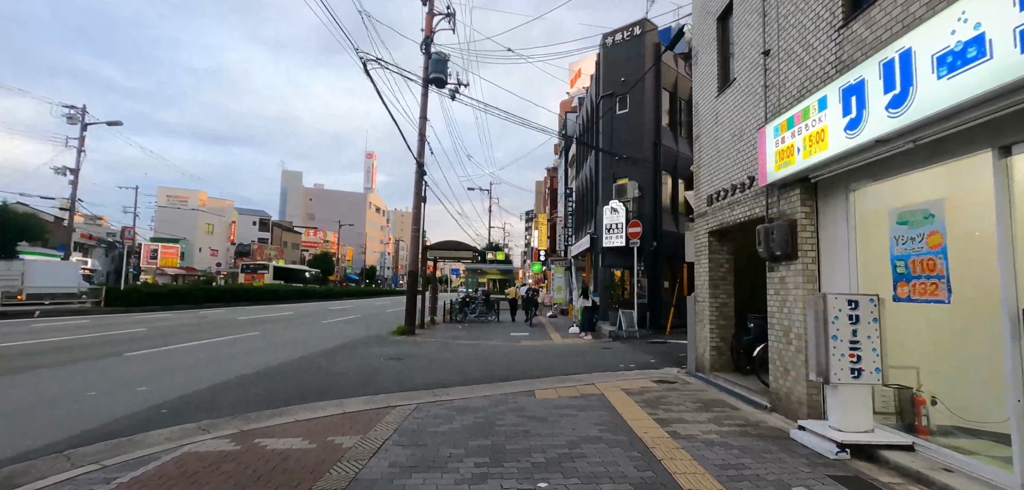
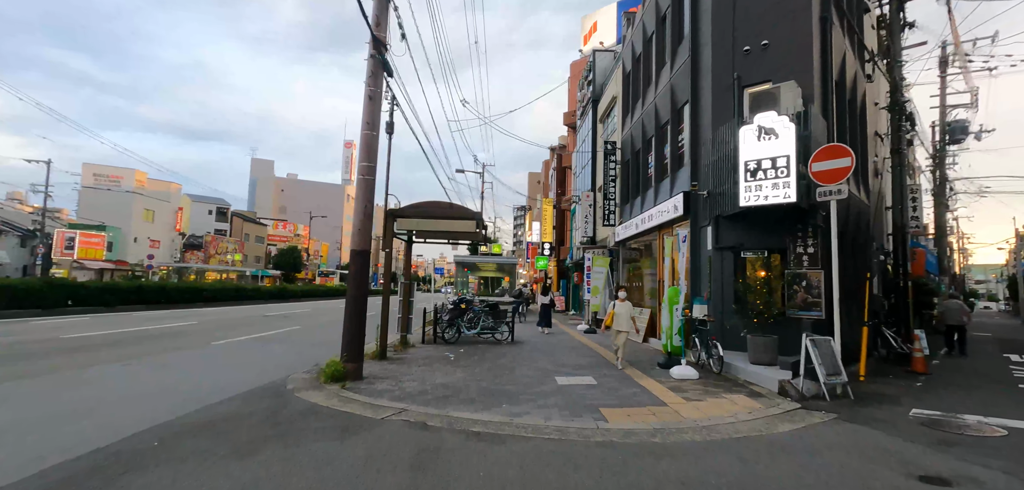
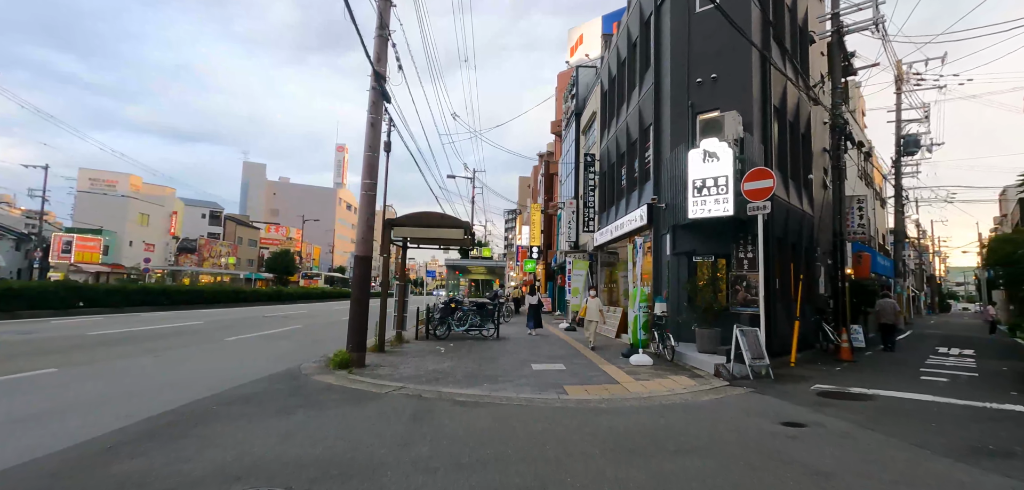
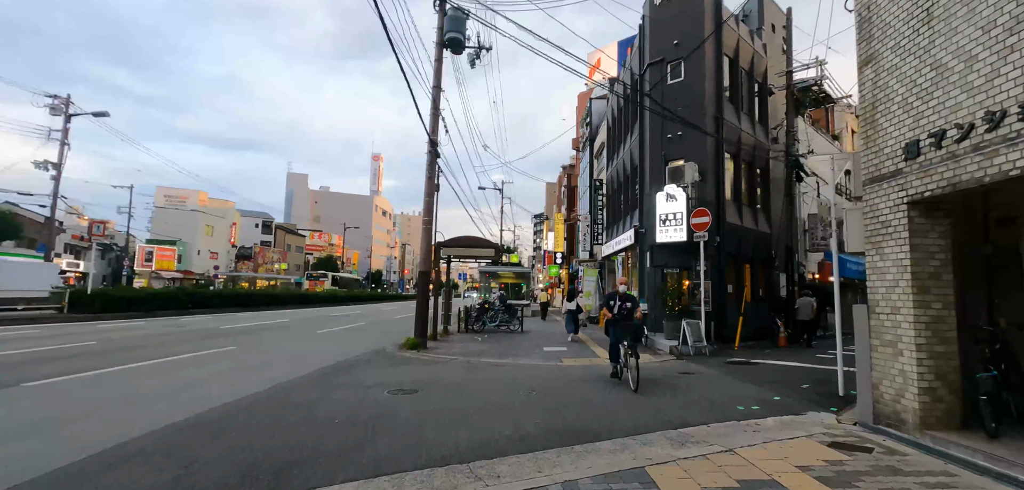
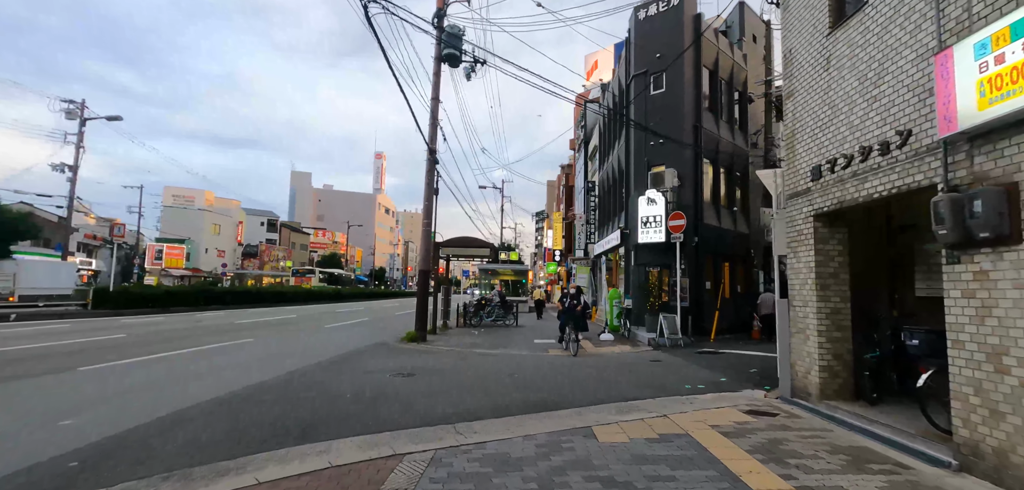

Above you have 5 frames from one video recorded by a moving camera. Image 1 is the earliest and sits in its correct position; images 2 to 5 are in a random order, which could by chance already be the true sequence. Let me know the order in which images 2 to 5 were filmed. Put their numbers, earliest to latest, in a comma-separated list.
5, 4, 3, 2
